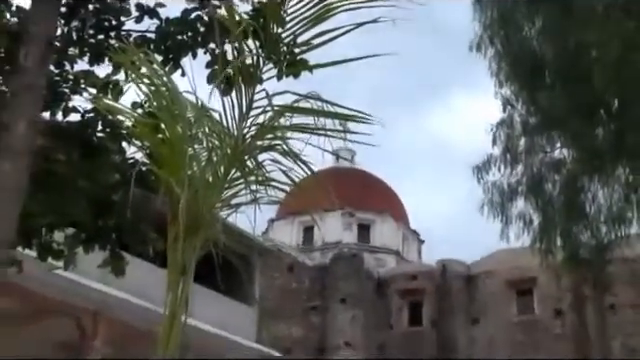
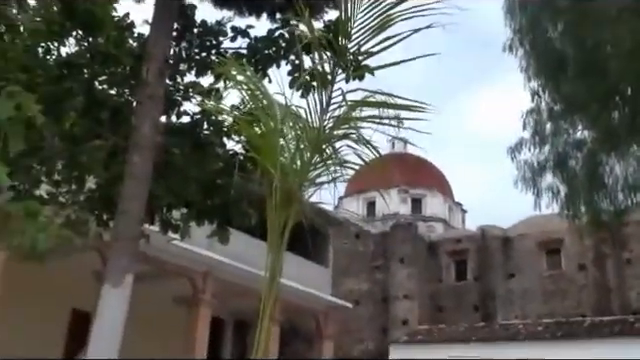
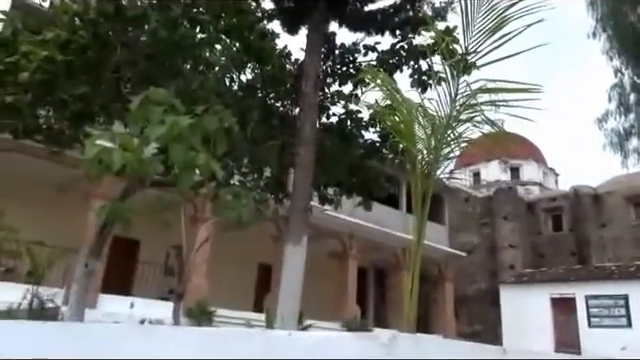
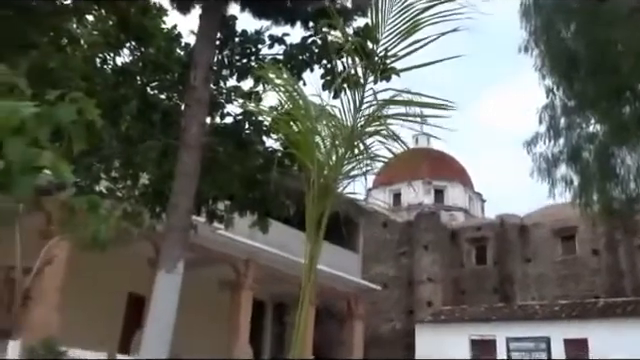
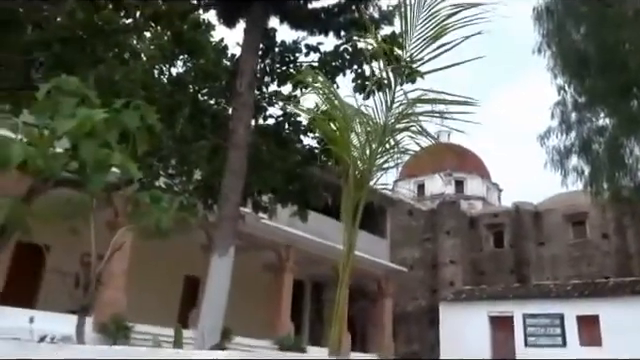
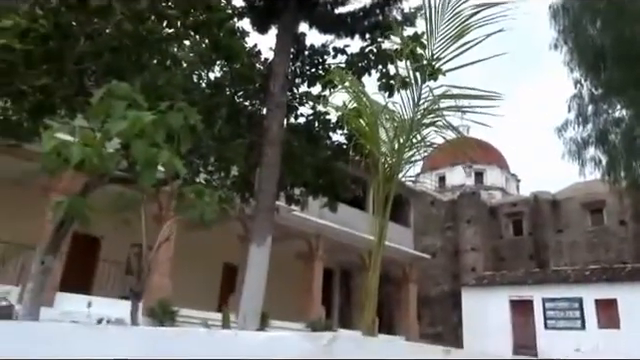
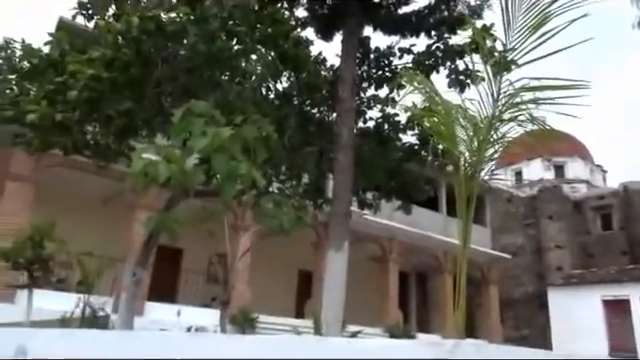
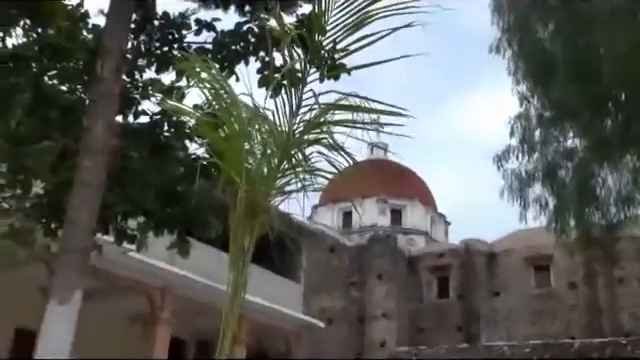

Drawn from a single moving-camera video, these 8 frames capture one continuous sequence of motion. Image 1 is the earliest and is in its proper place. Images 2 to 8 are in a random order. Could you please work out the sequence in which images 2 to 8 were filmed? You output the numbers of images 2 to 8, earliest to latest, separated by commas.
8, 2, 4, 5, 6, 3, 7
